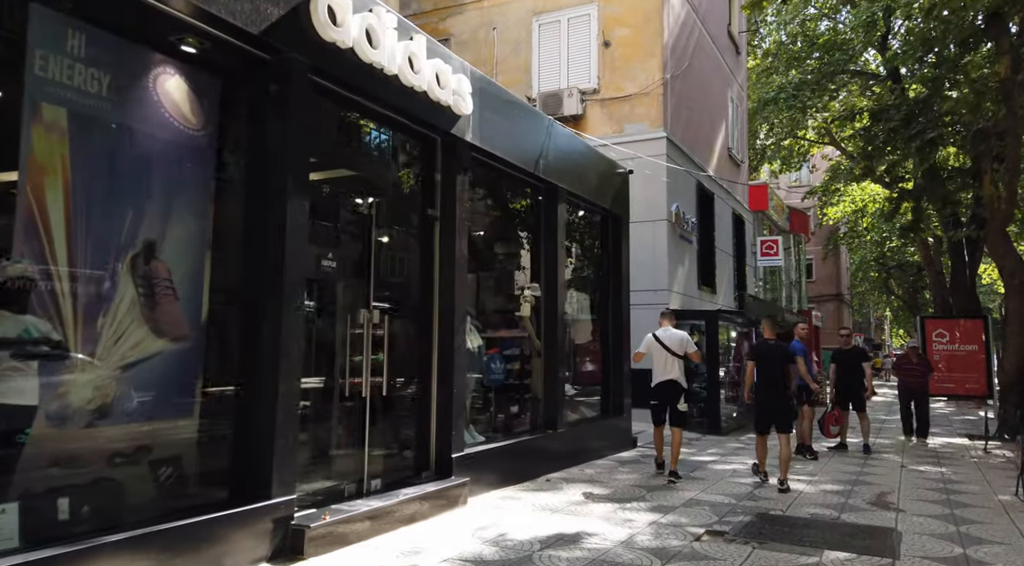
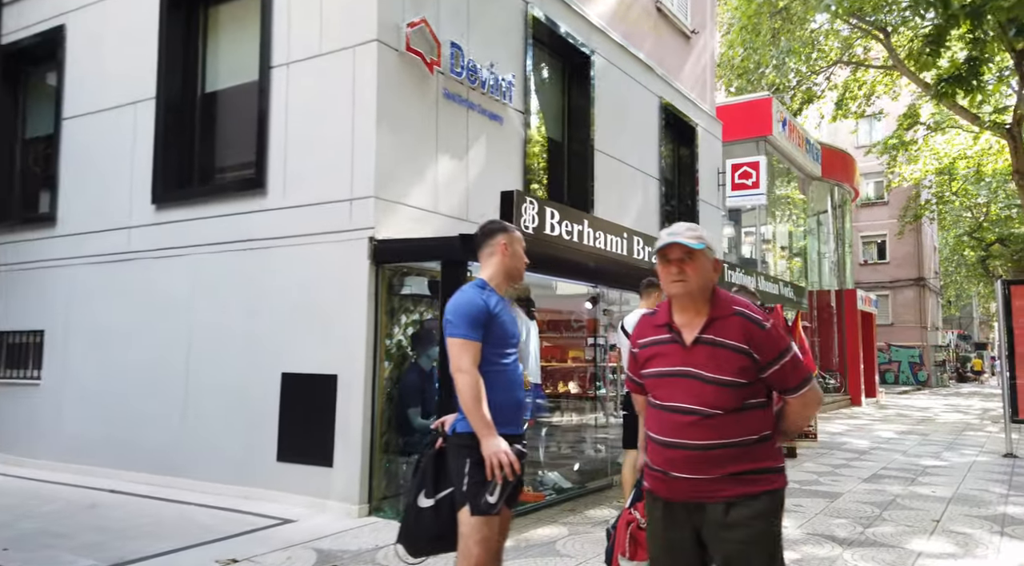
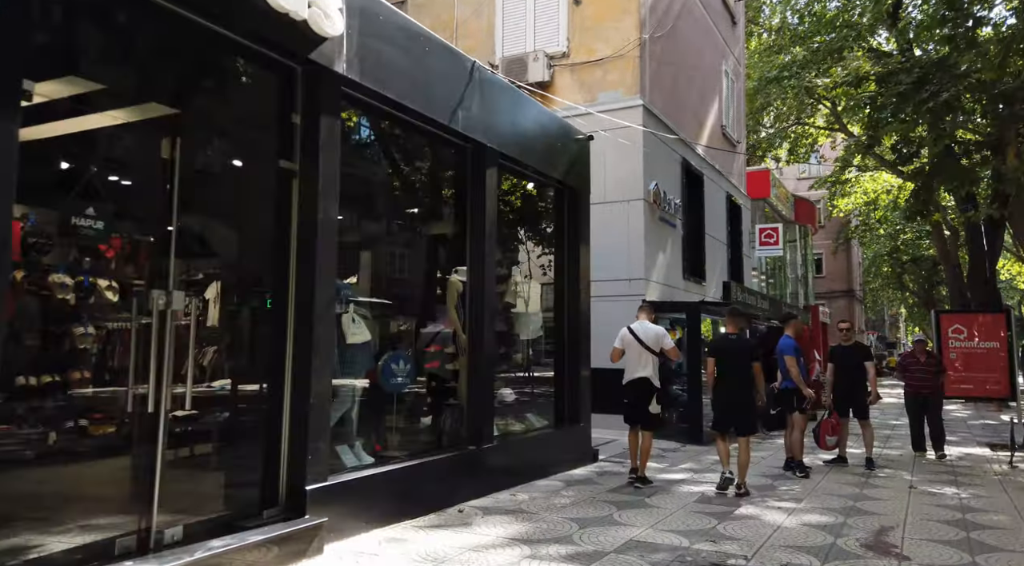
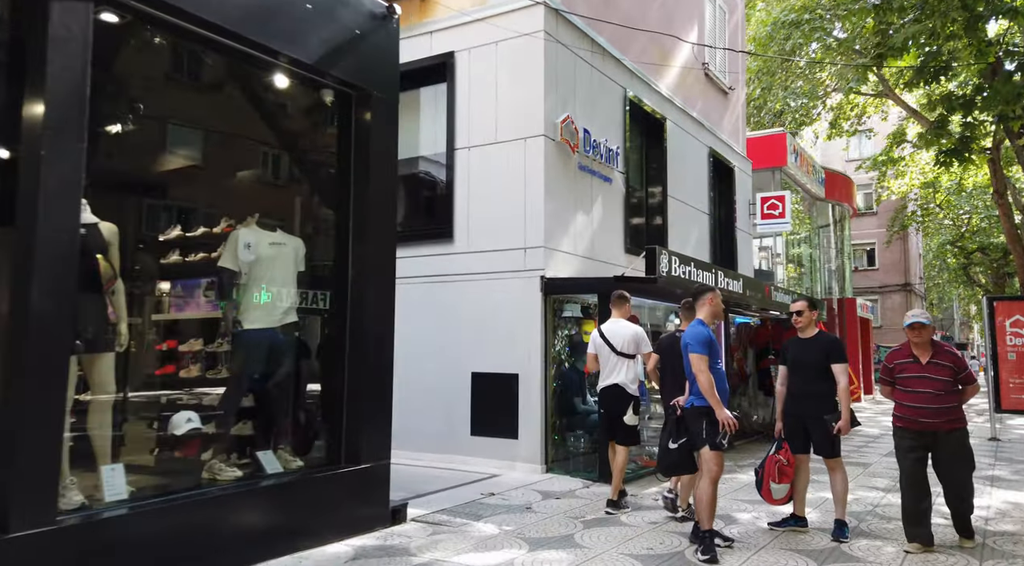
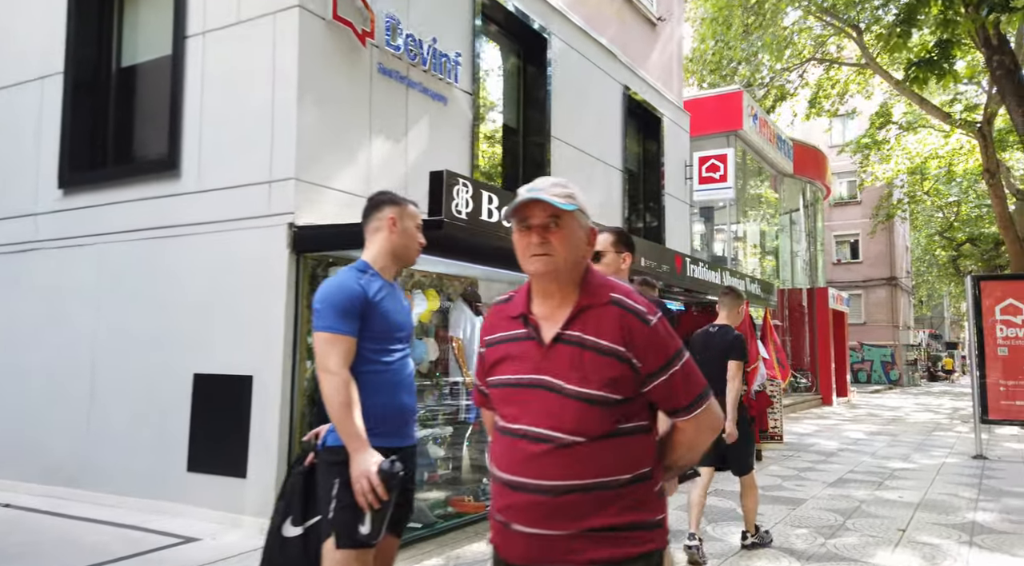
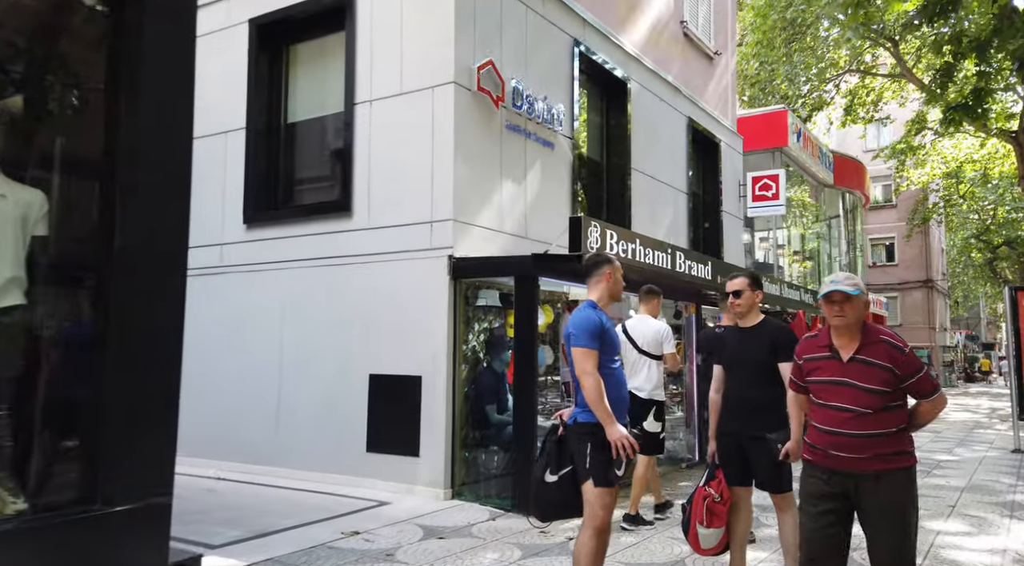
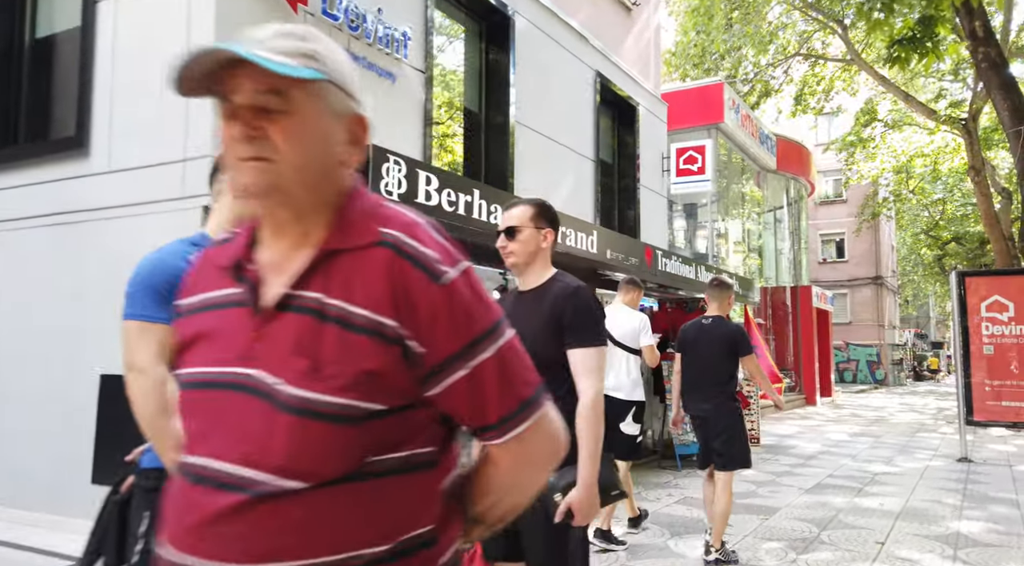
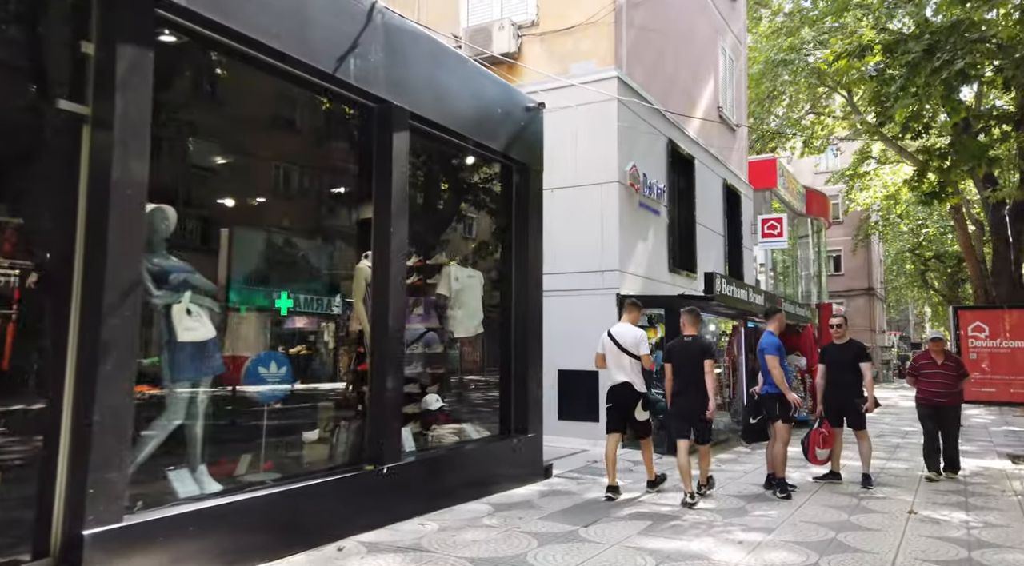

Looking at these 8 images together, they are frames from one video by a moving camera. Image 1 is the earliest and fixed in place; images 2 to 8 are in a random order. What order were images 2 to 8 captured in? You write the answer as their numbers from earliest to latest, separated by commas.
3, 8, 4, 6, 2, 5, 7
